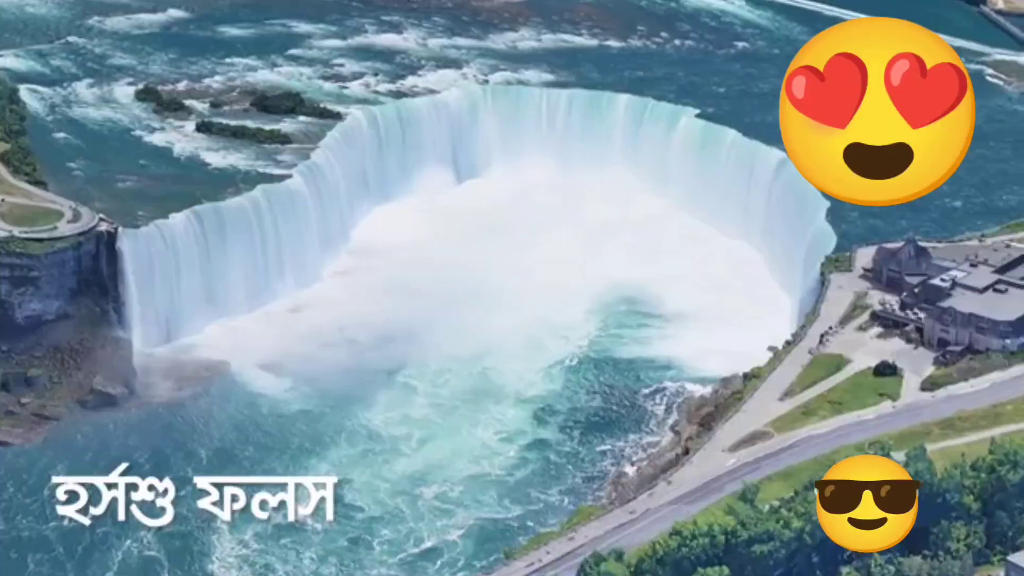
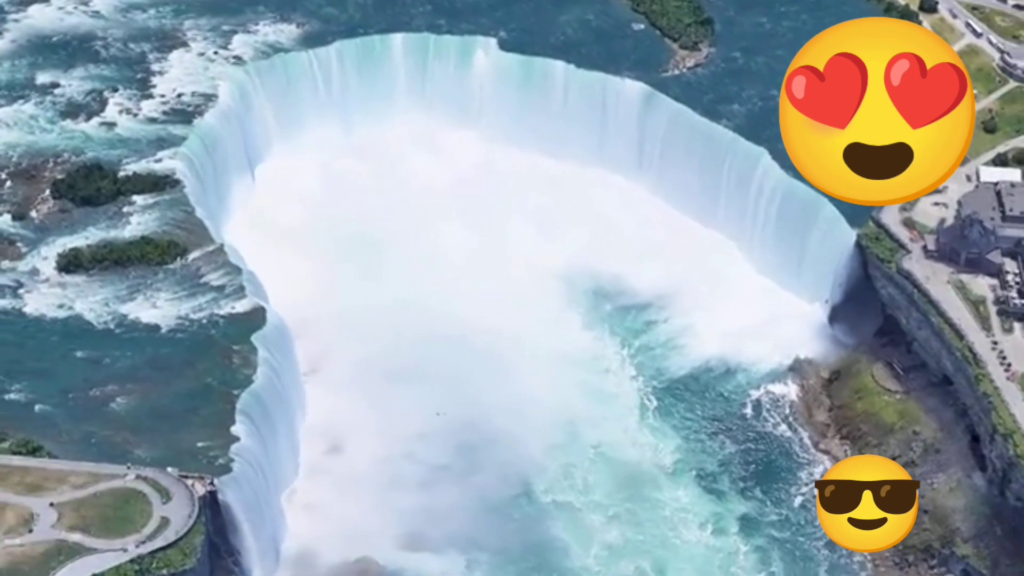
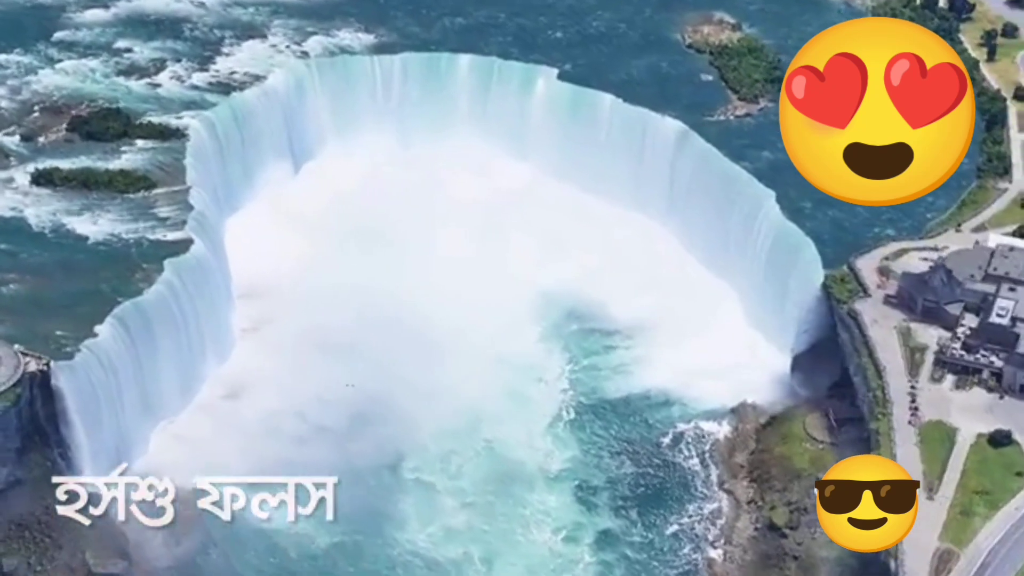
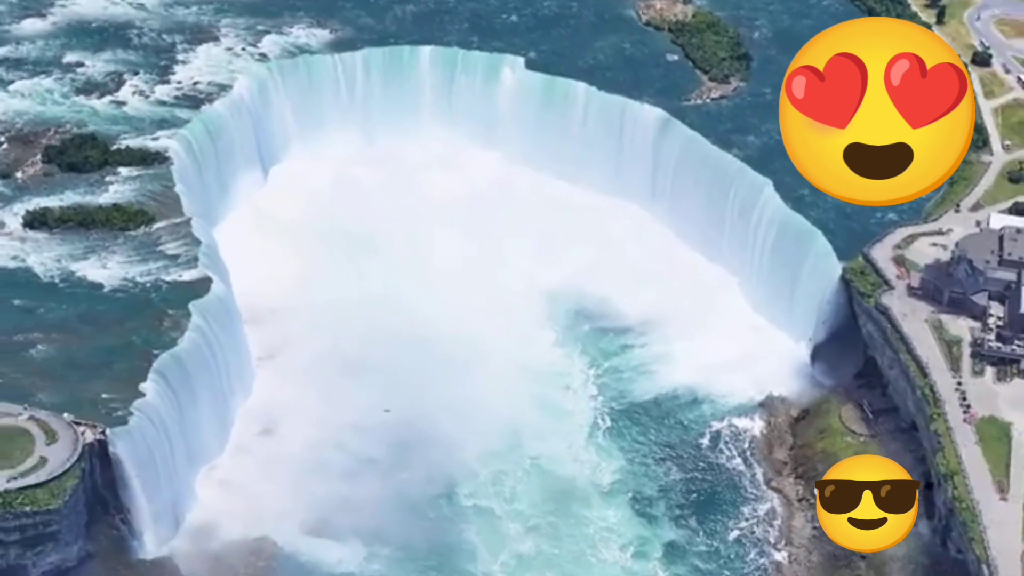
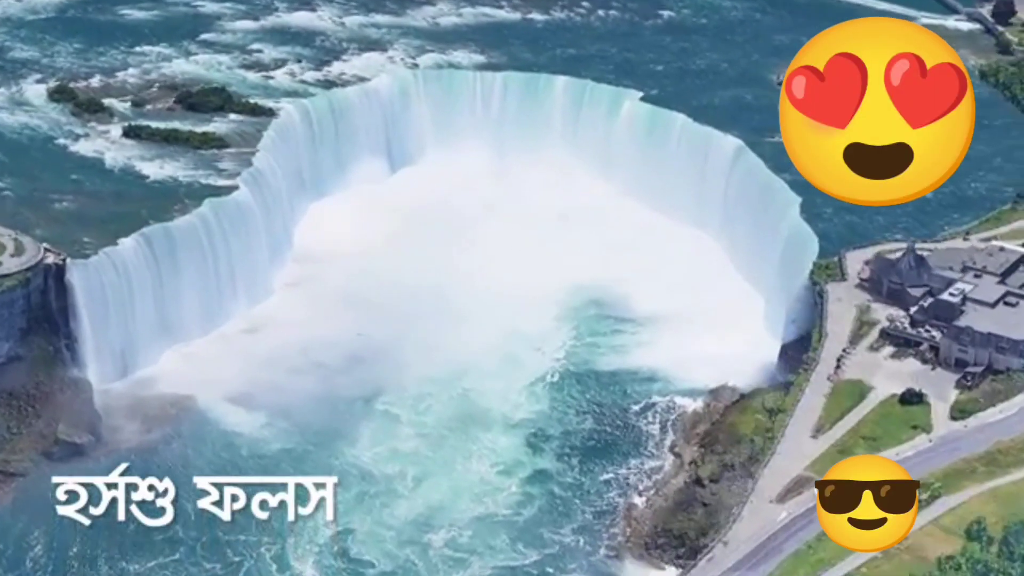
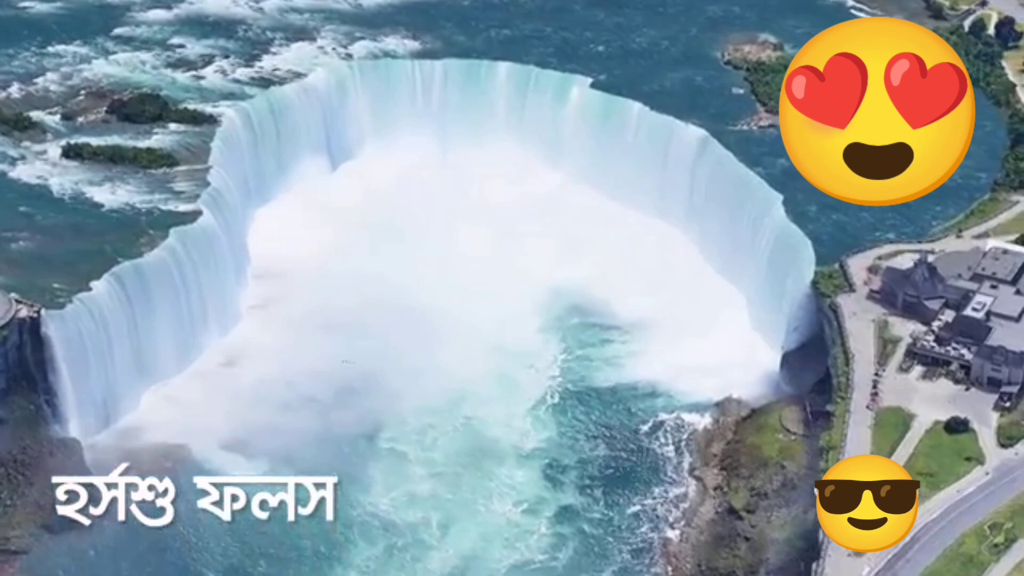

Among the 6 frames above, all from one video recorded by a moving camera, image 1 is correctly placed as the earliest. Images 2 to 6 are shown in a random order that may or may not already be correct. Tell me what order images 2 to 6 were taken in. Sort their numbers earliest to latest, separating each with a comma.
5, 6, 3, 4, 2
